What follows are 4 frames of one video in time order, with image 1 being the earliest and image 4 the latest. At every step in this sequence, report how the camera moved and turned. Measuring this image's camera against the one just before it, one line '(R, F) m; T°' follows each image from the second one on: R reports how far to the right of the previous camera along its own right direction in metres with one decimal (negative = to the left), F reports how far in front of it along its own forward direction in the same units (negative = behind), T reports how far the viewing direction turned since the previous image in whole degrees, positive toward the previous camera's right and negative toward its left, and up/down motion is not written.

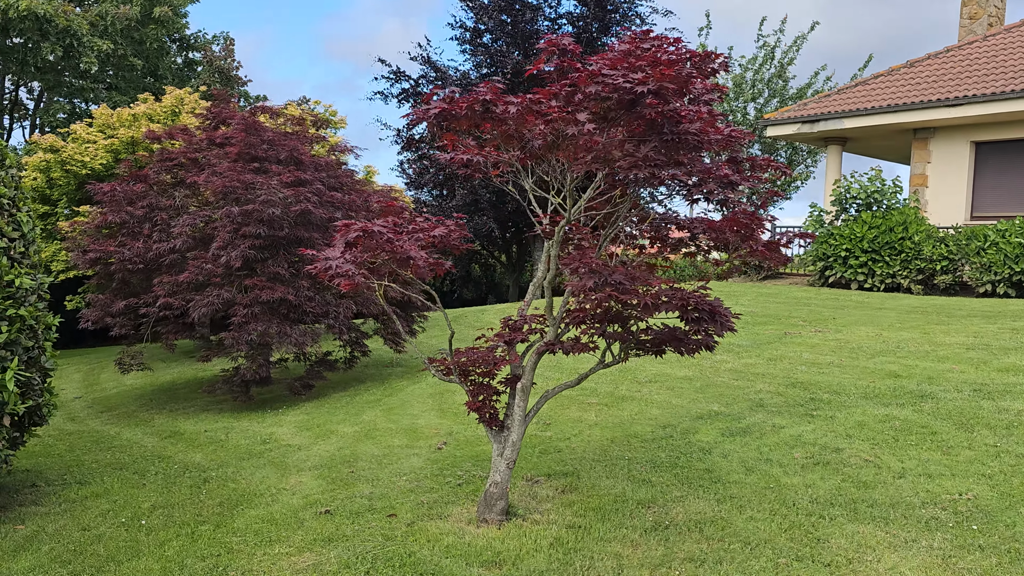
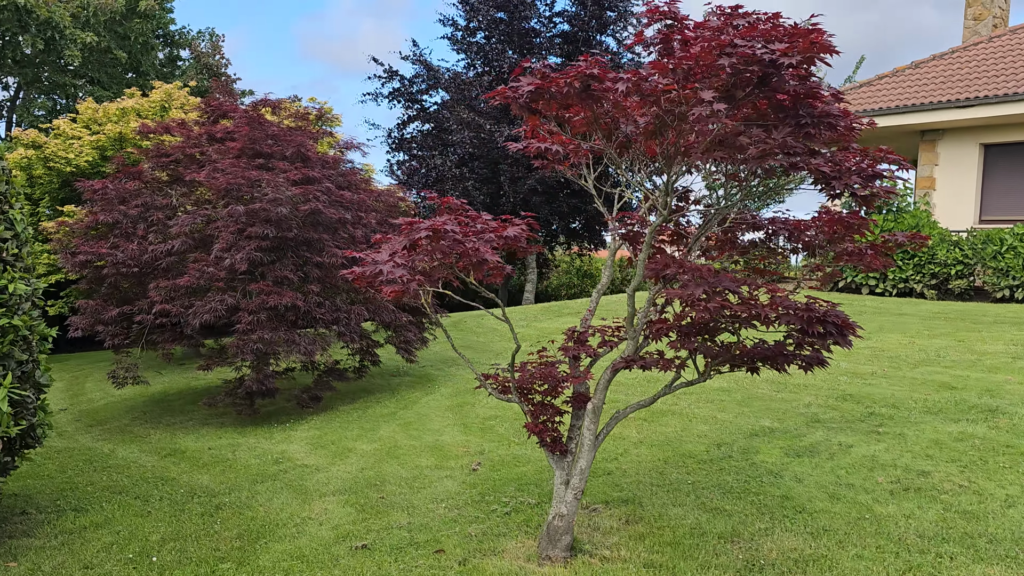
(-0.3, +0.4) m; +1°
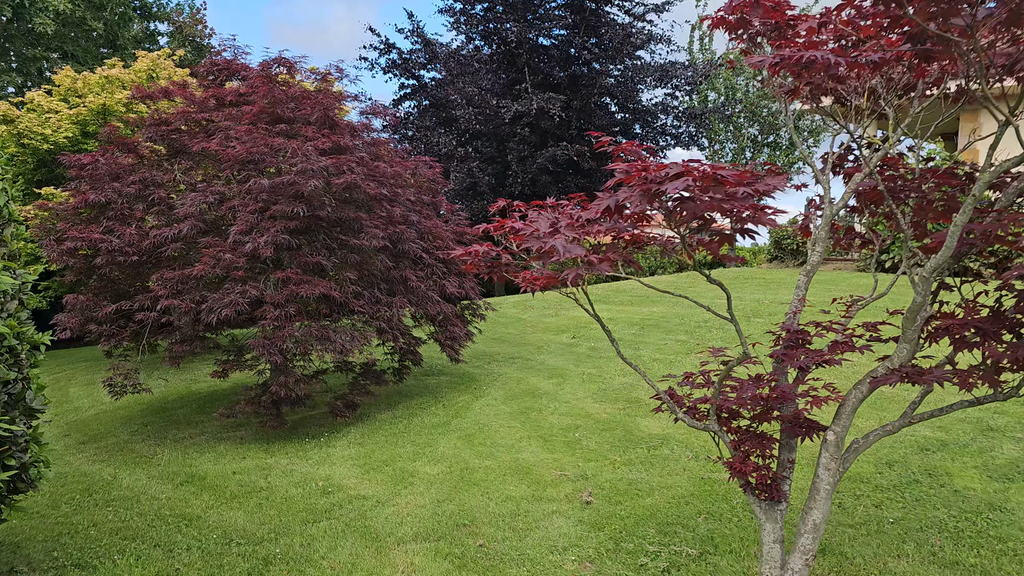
(-0.6, +0.9) m; +2°
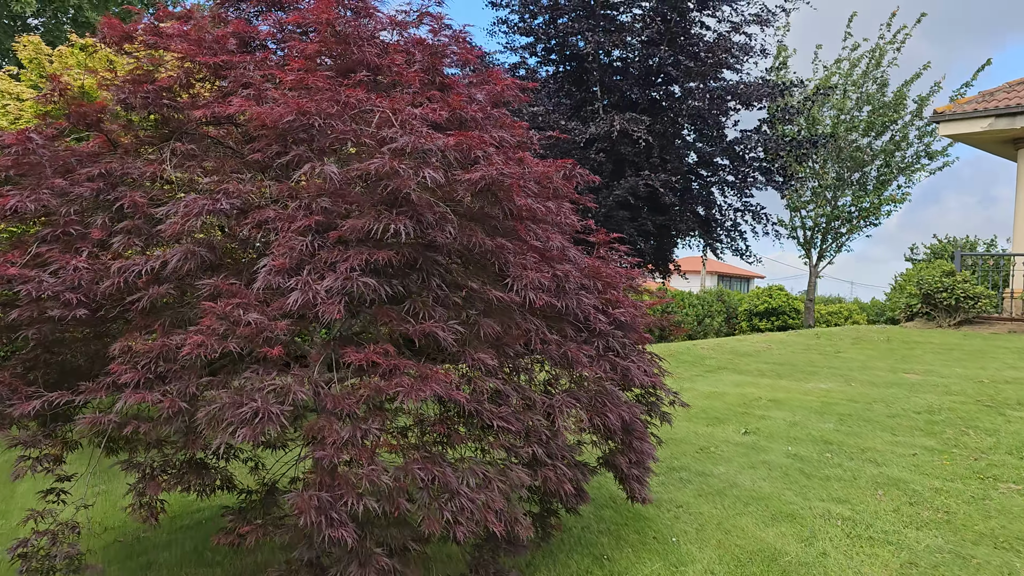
(-0.8, +2.4) m; -1°
